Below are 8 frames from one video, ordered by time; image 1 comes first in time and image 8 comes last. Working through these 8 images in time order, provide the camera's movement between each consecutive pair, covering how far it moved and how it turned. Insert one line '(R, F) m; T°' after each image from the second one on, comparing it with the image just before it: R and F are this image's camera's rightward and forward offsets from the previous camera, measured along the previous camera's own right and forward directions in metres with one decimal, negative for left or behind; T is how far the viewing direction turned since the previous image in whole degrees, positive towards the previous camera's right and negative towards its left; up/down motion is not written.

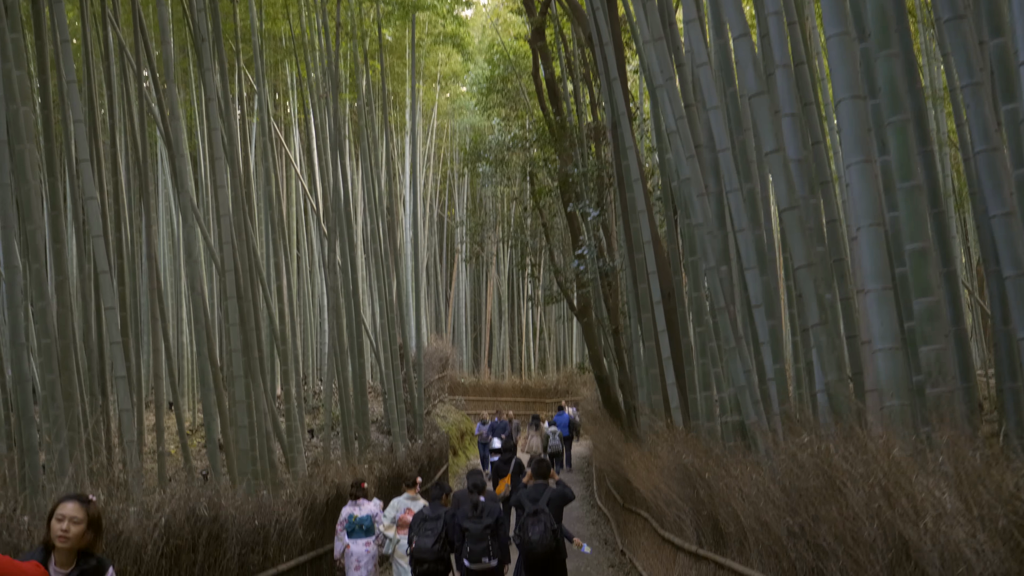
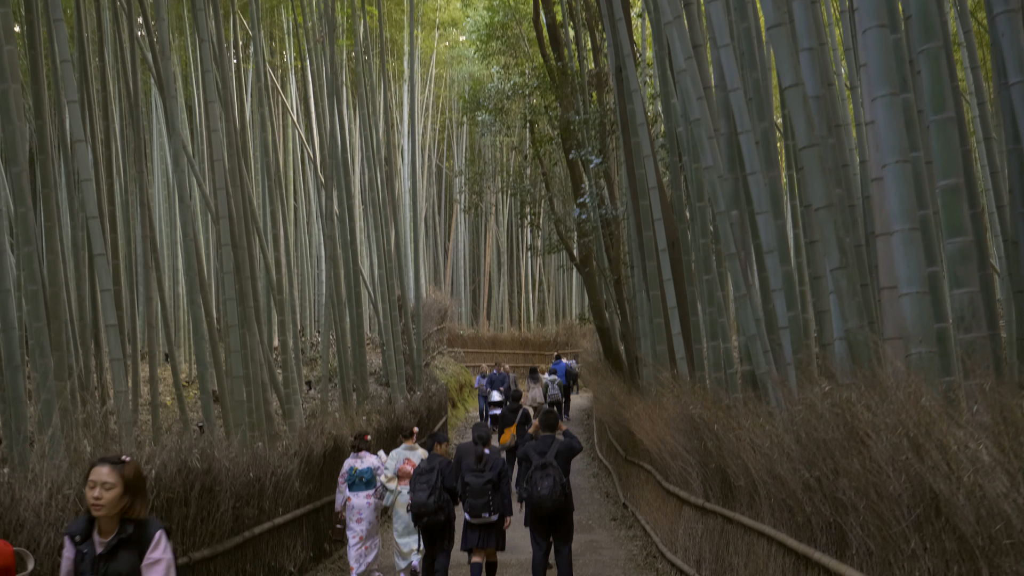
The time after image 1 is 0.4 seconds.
(0.0, +0.2) m; 0°
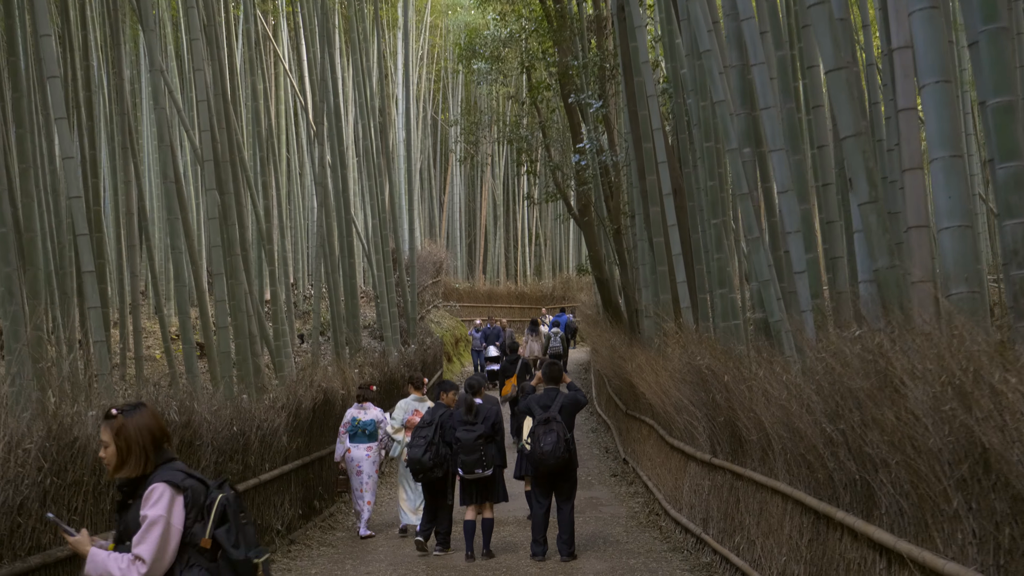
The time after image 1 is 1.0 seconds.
(0.0, +0.3) m; 0°
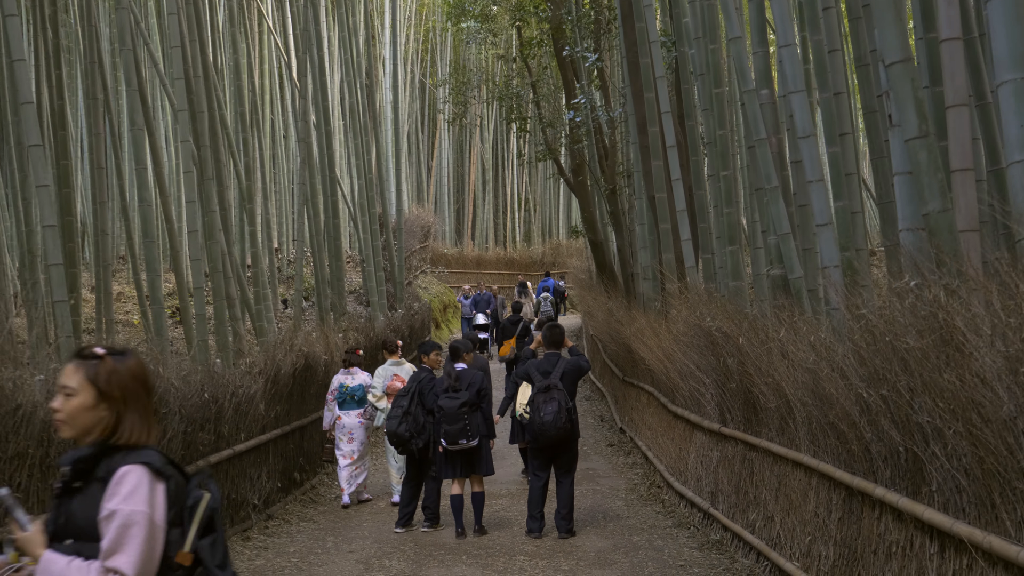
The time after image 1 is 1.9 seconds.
(0.0, +0.4) m; 0°
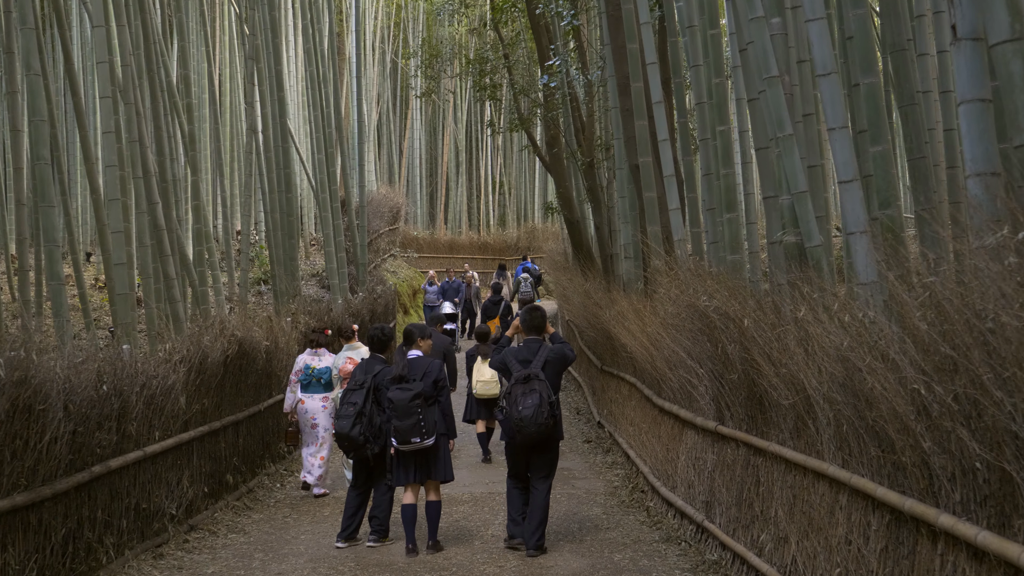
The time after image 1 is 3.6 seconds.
(0.0, +0.7) m; +1°
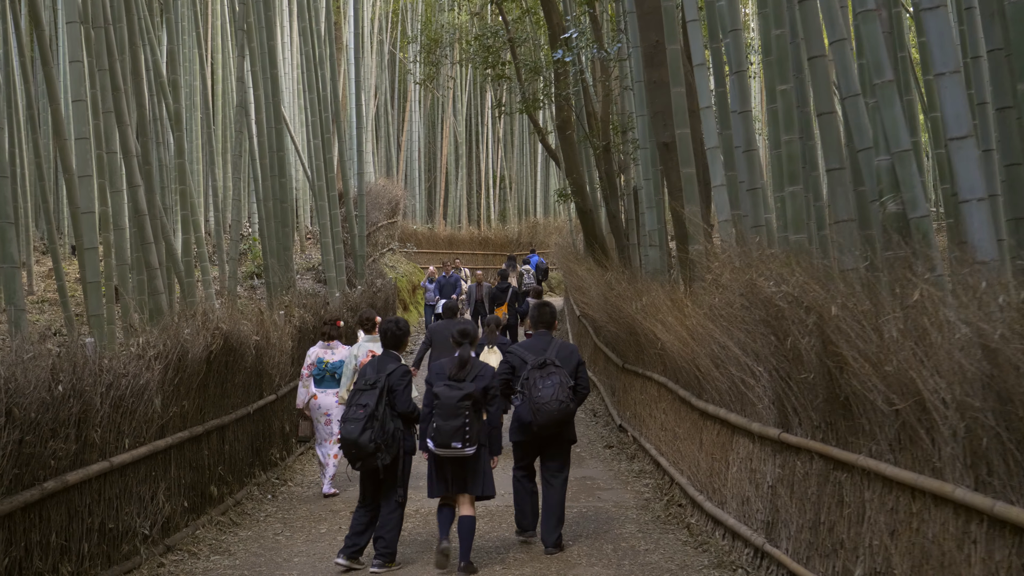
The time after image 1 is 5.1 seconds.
(-0.1, +0.6) m; 0°
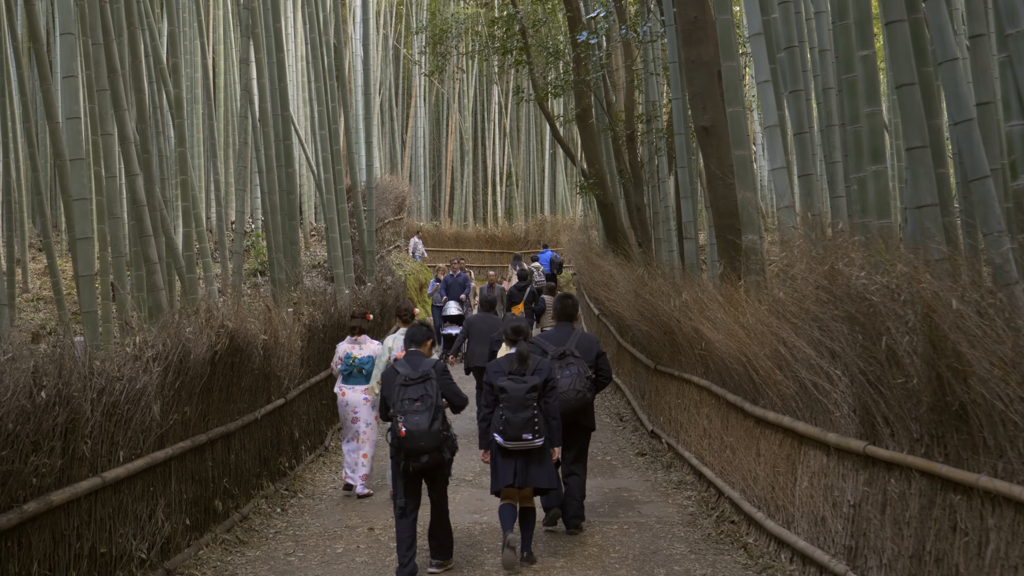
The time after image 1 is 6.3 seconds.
(-0.1, +0.4) m; 0°
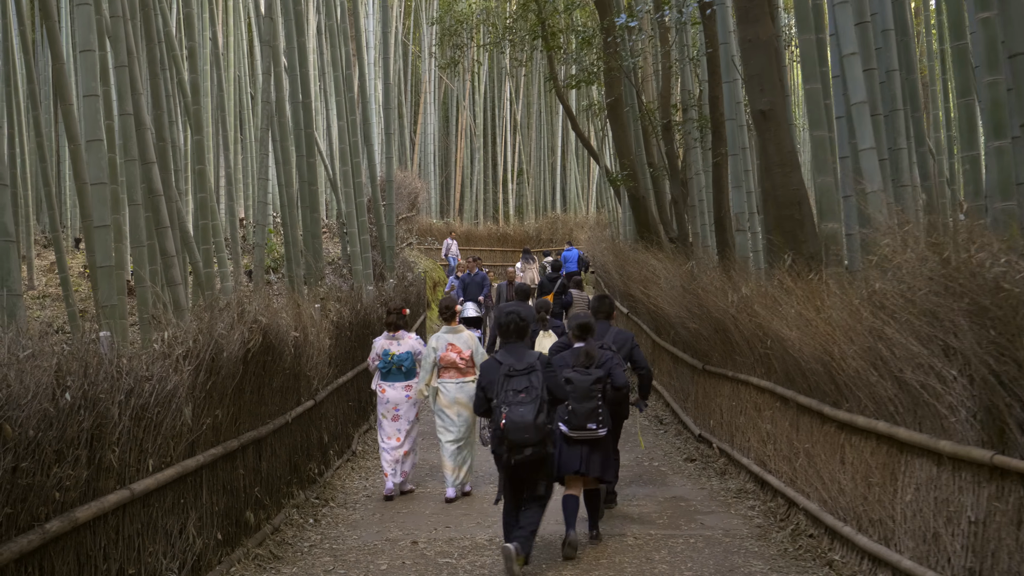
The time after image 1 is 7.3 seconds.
(-0.1, +0.3) m; 0°
